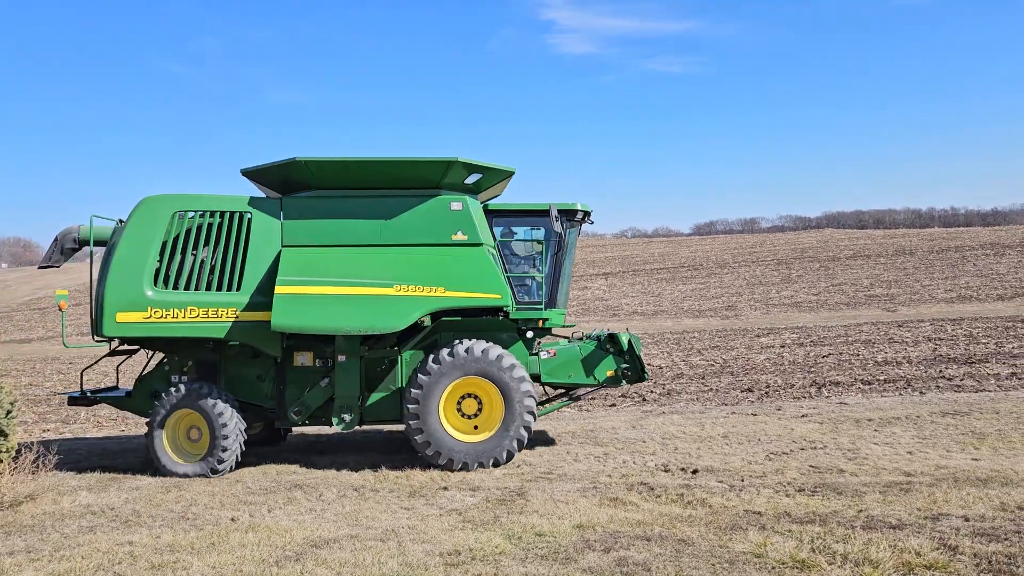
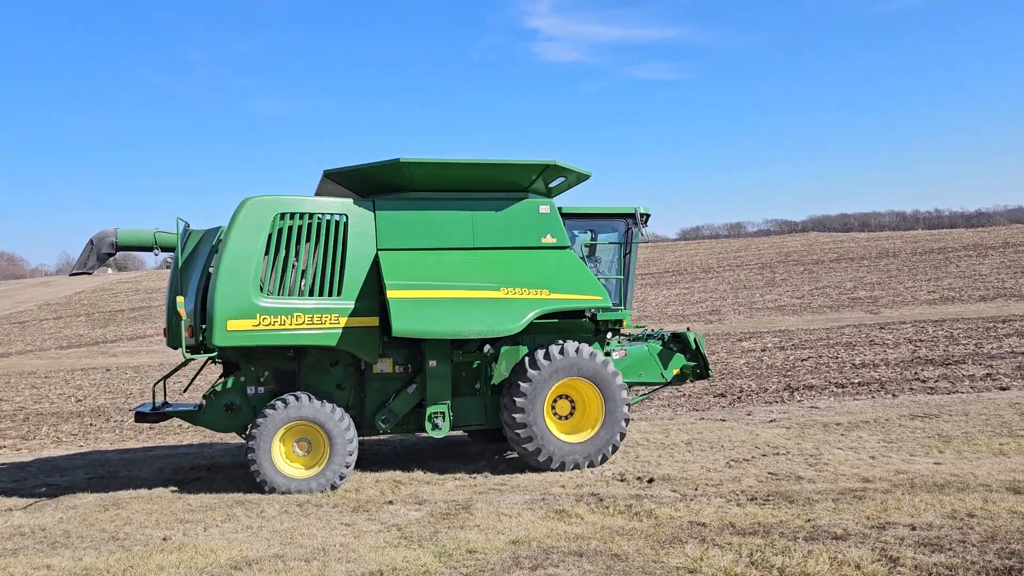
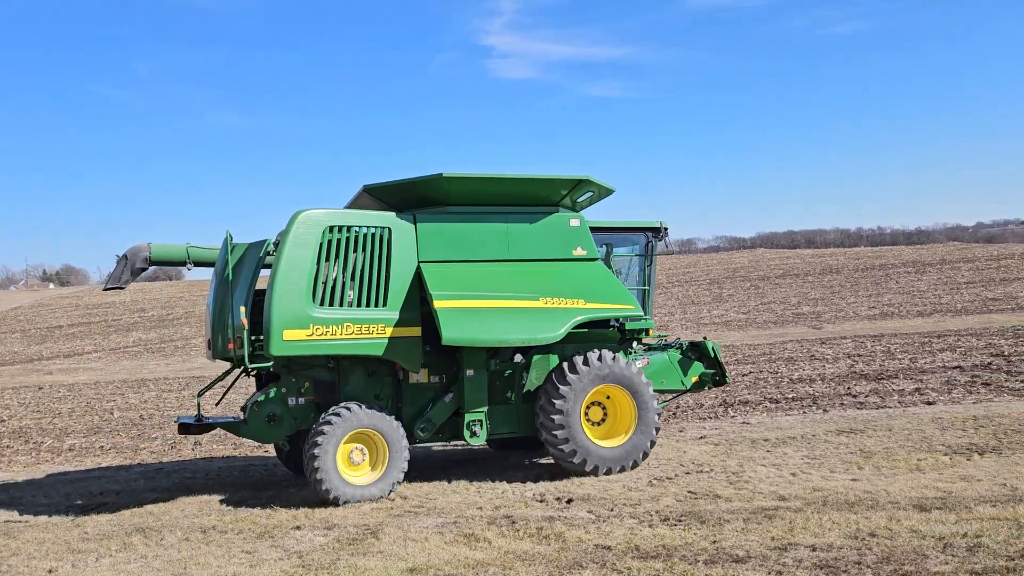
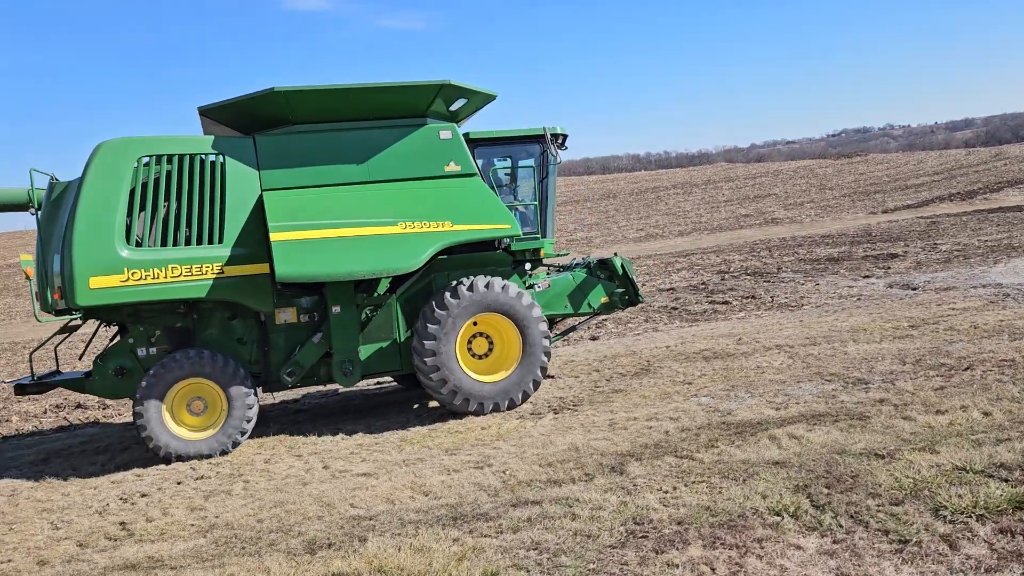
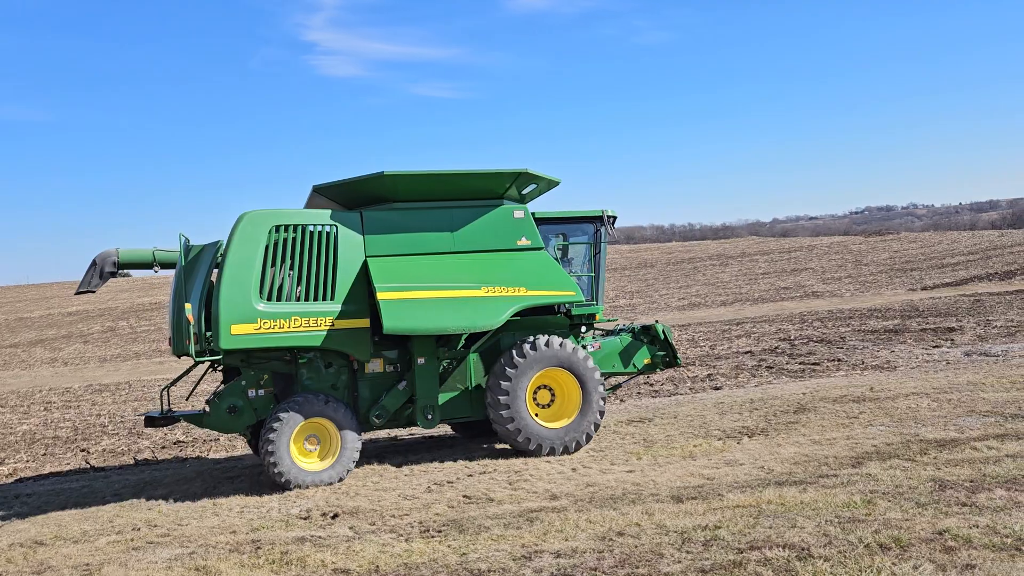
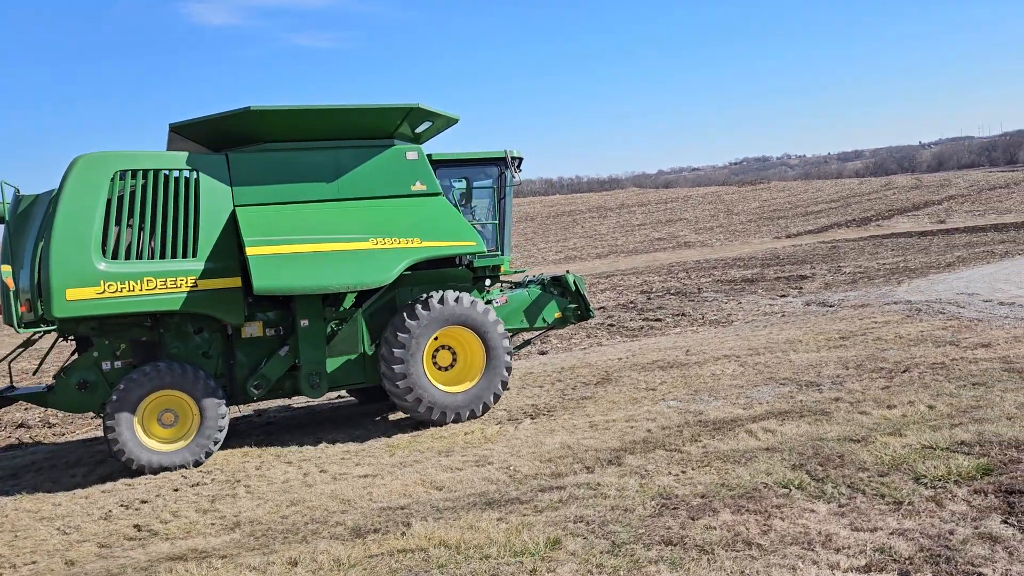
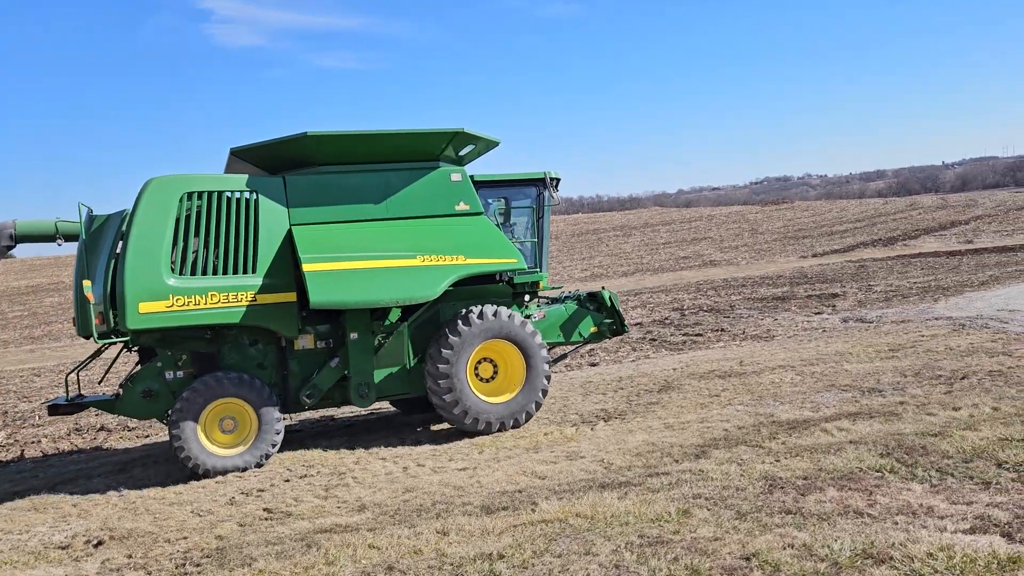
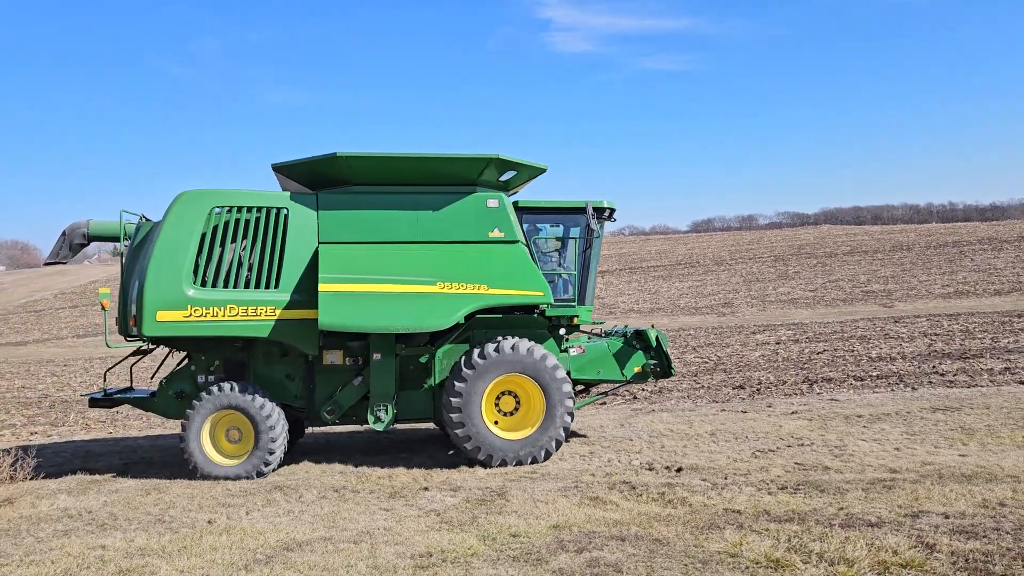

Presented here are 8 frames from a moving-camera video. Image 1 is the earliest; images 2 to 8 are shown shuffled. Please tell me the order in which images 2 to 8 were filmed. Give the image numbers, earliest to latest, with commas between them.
8, 2, 3, 5, 7, 6, 4
